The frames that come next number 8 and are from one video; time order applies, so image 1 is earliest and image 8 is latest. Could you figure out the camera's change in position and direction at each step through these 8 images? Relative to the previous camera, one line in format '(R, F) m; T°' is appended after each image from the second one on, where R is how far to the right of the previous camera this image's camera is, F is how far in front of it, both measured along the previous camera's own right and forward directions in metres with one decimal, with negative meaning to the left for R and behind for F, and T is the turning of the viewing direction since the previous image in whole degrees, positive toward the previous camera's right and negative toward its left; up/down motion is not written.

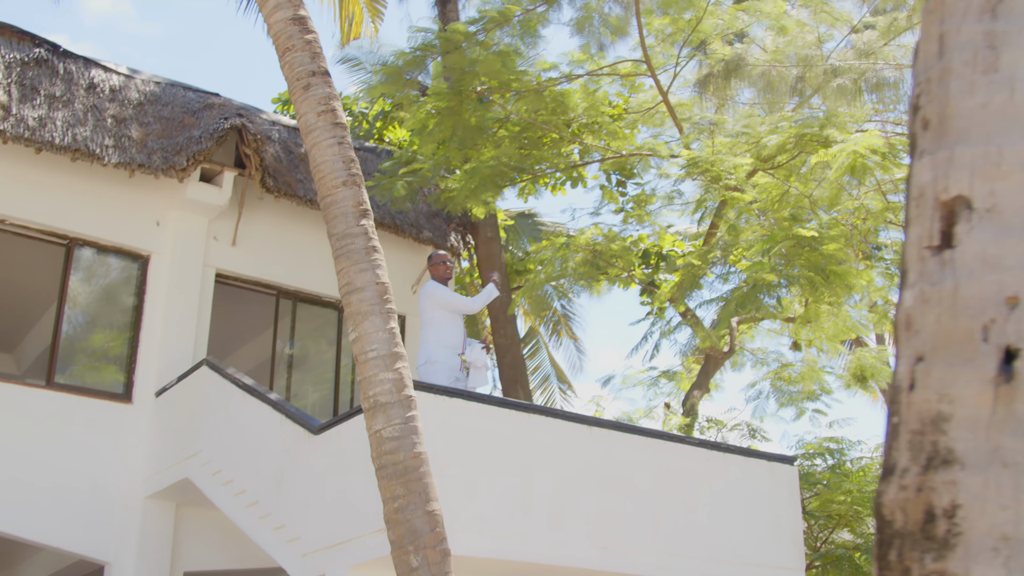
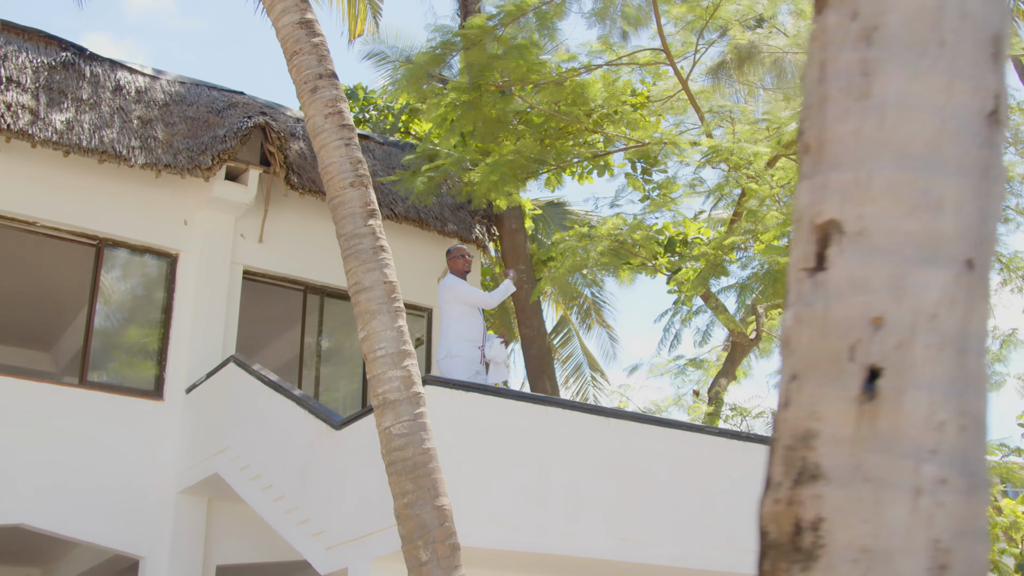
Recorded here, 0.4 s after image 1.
(+0.2, -0.1) m; -2°
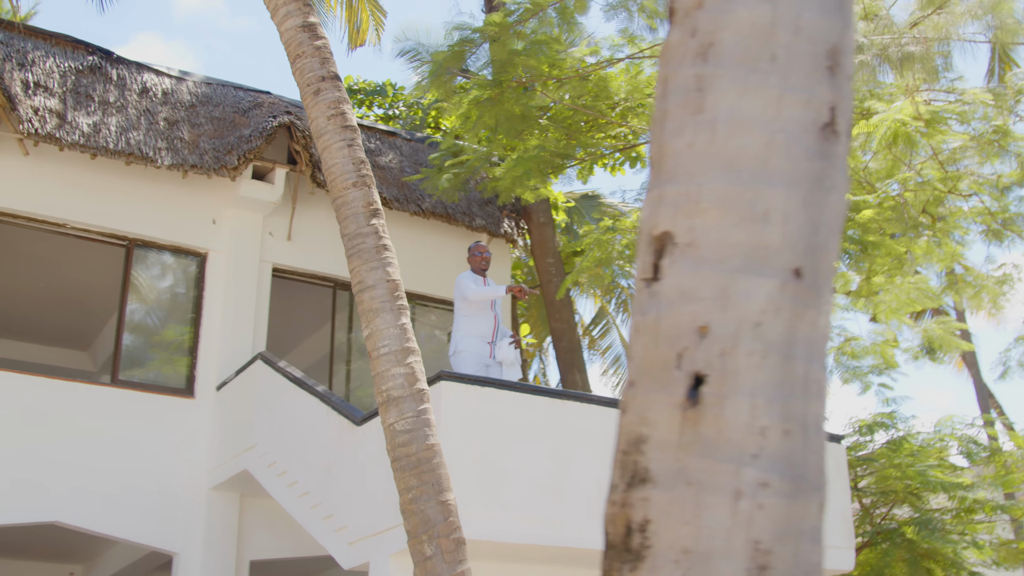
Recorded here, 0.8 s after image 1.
(+0.2, 0.0) m; -3°
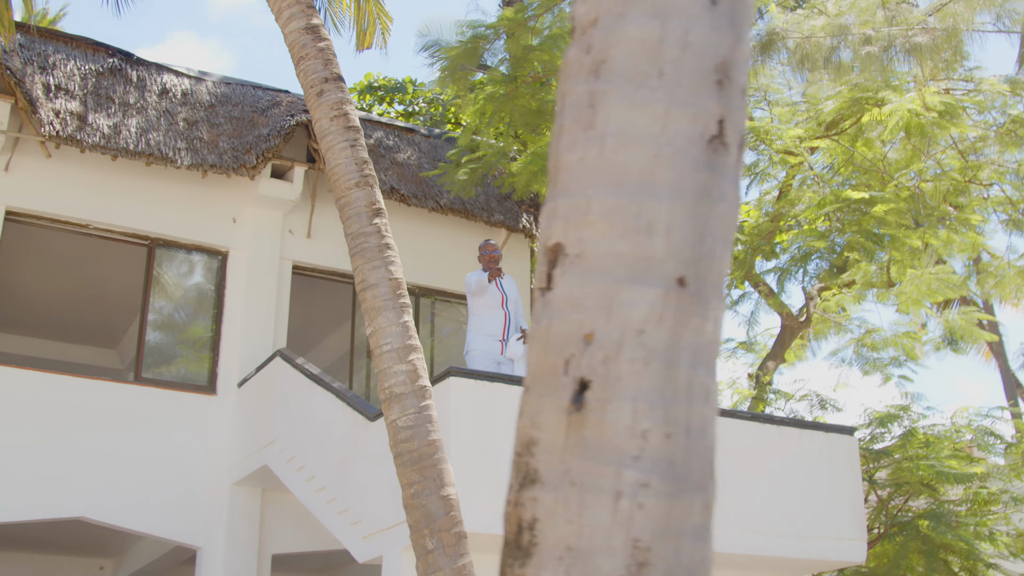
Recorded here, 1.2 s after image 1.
(+0.1, 0.0) m; -2°
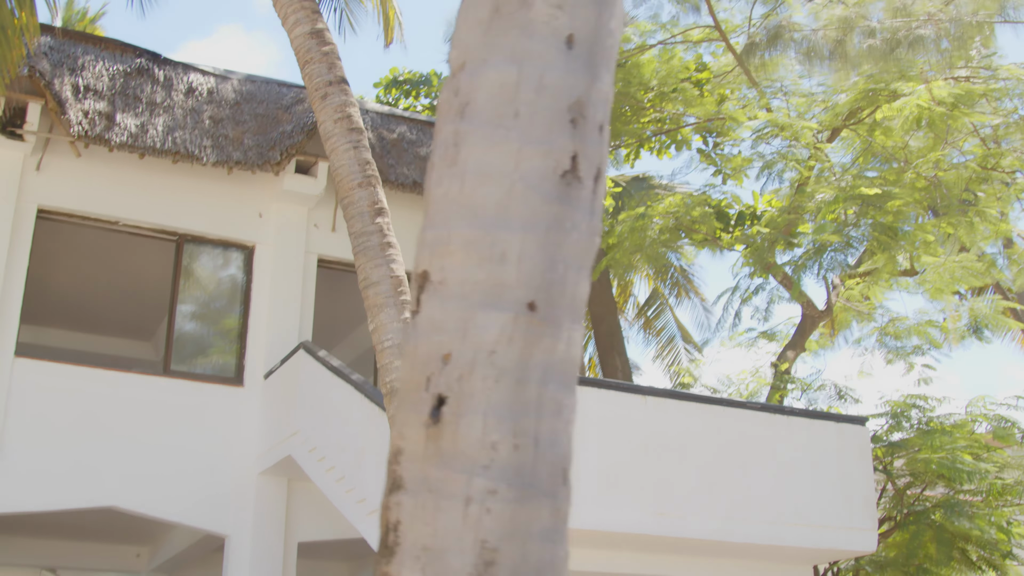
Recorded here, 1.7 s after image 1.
(+0.2, -0.1) m; -2°
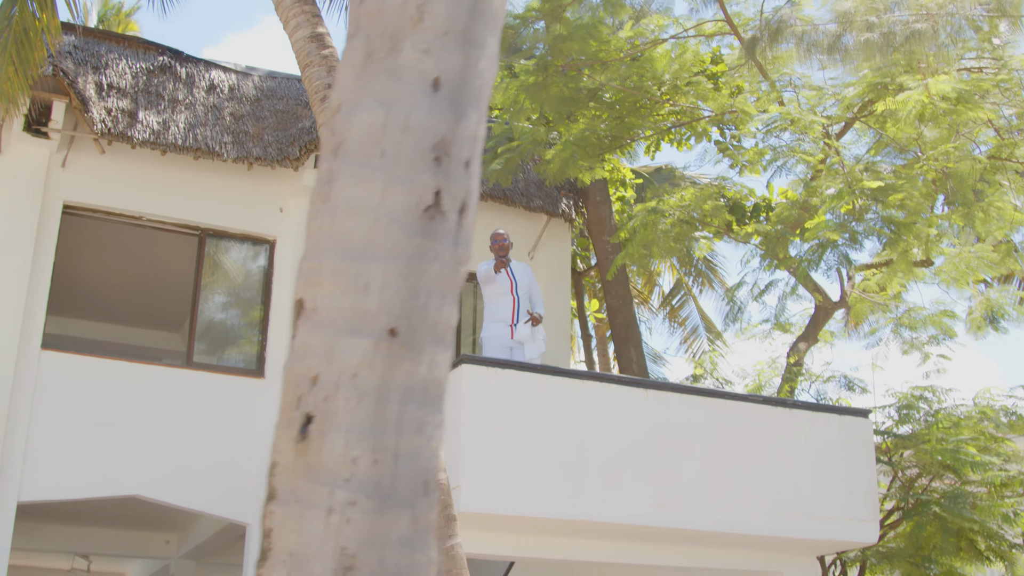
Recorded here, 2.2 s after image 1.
(+0.2, -0.1) m; -2°
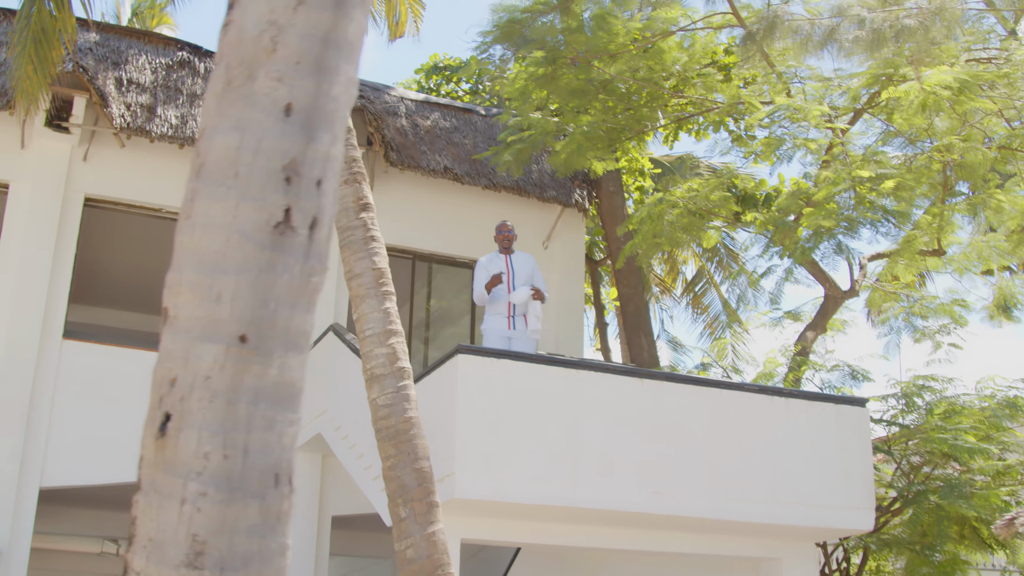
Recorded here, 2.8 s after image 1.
(+0.3, -0.1) m; -2°
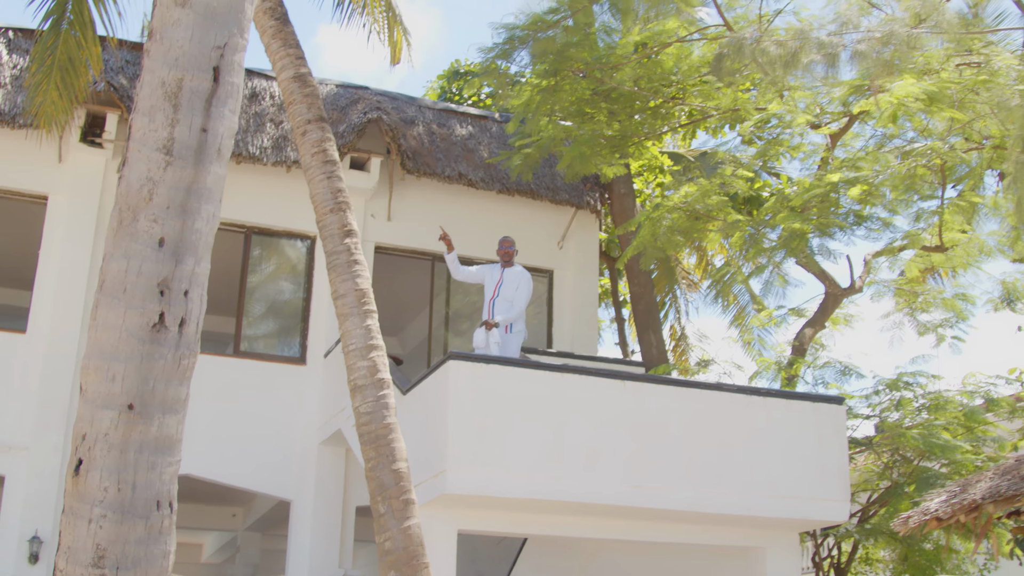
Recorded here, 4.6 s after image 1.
(+0.5, -0.6) m; -3°
